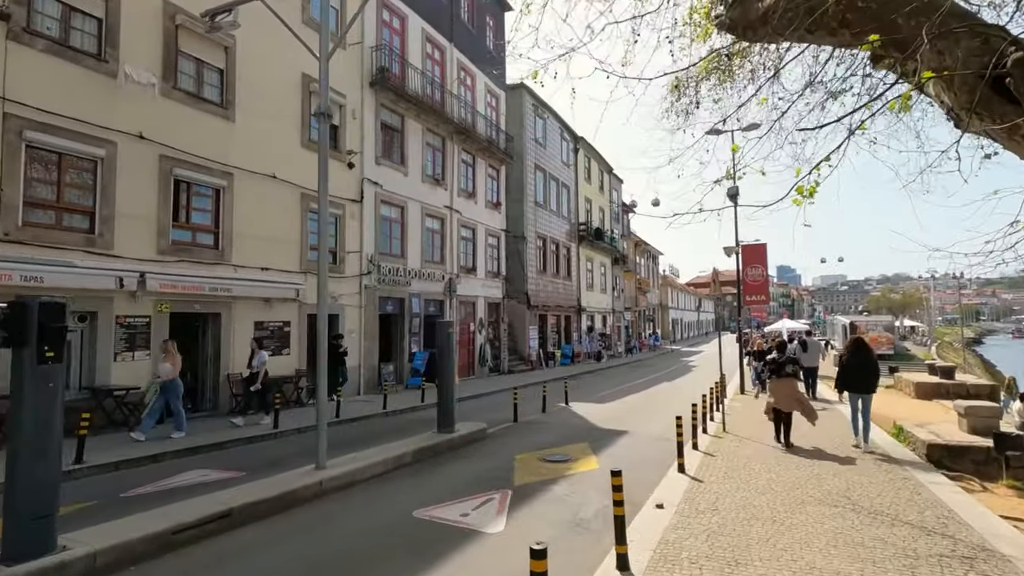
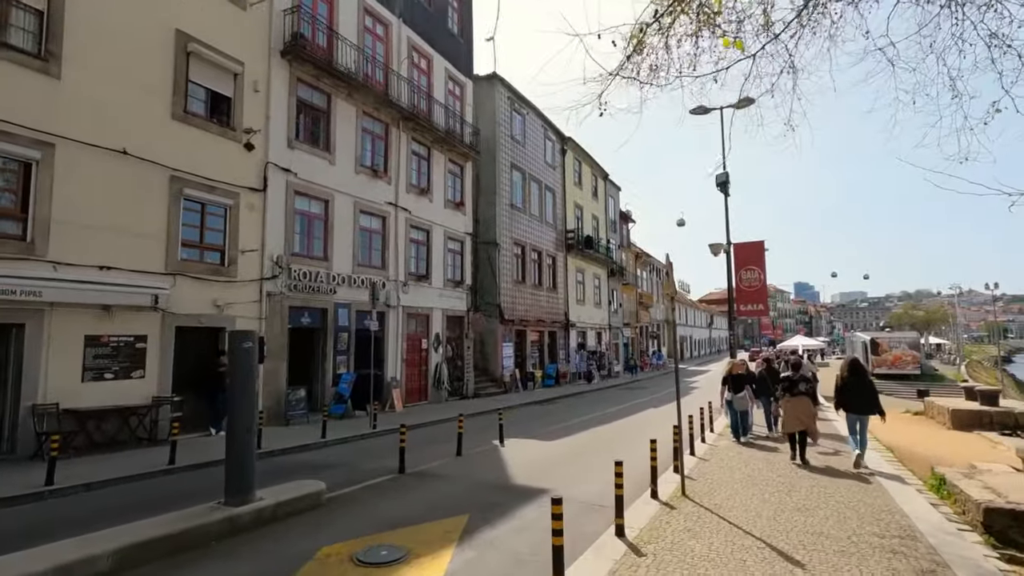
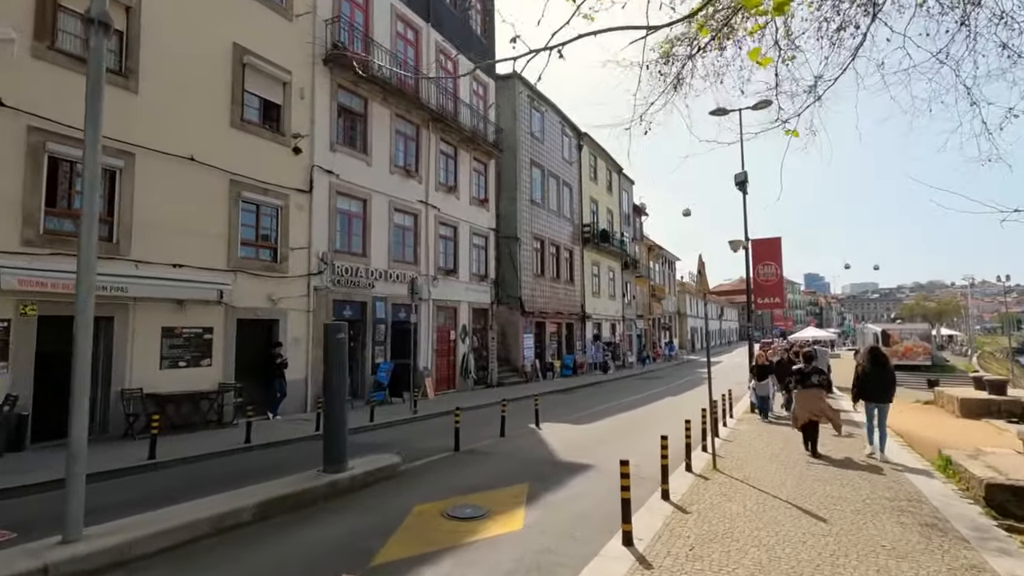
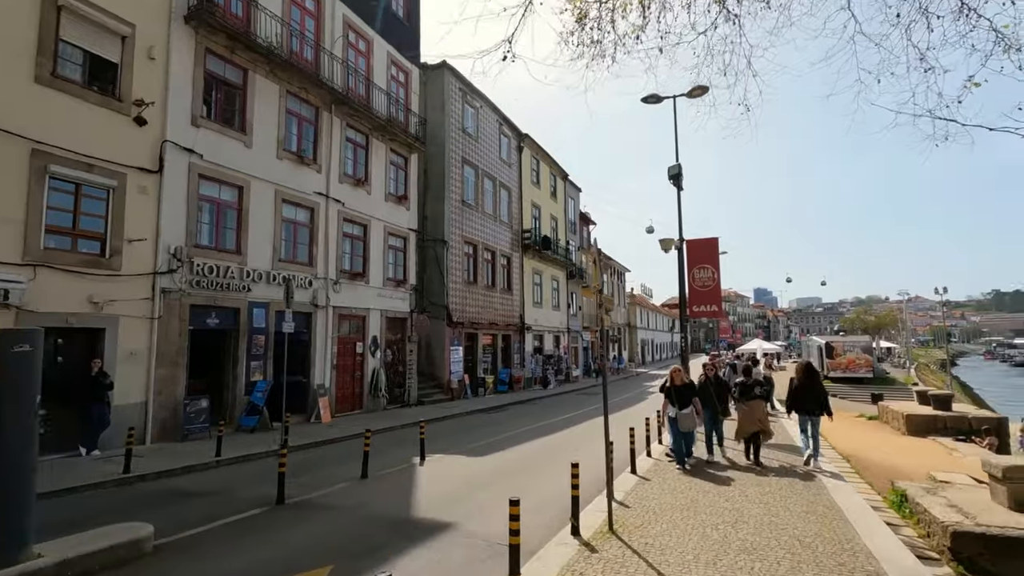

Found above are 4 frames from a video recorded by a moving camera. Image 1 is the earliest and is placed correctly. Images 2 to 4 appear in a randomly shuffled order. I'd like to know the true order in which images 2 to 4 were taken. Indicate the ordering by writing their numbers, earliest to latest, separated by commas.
3, 2, 4
